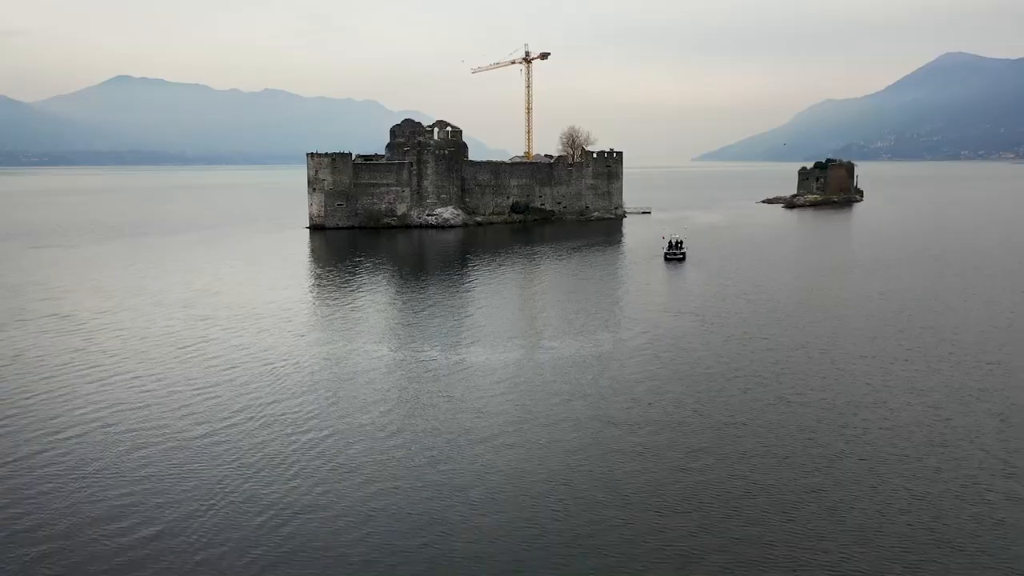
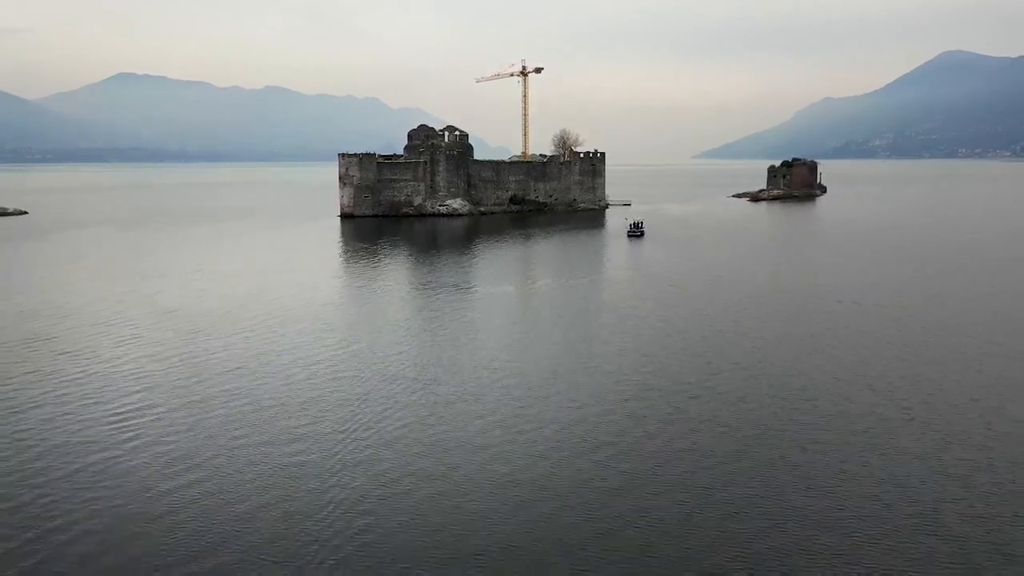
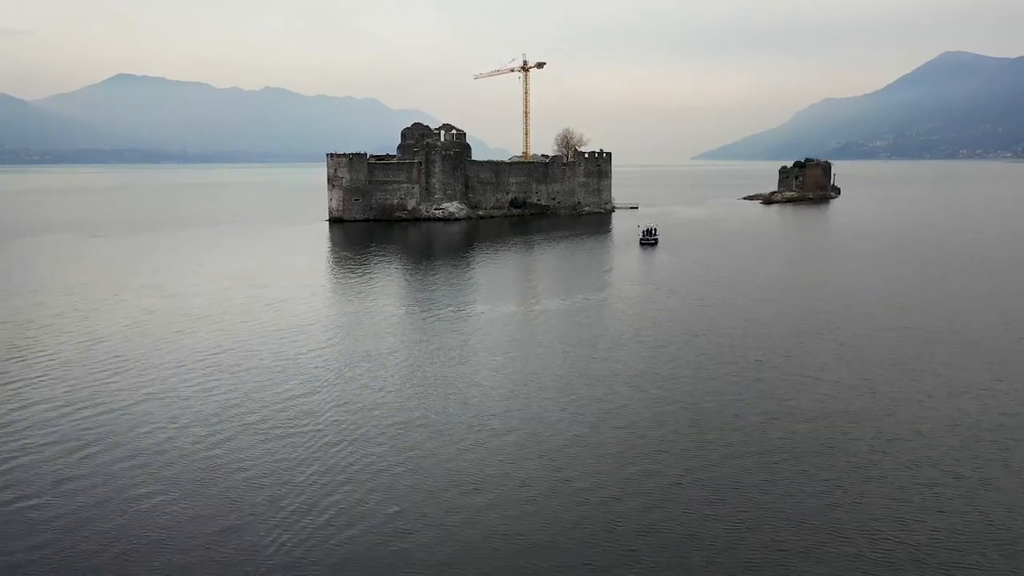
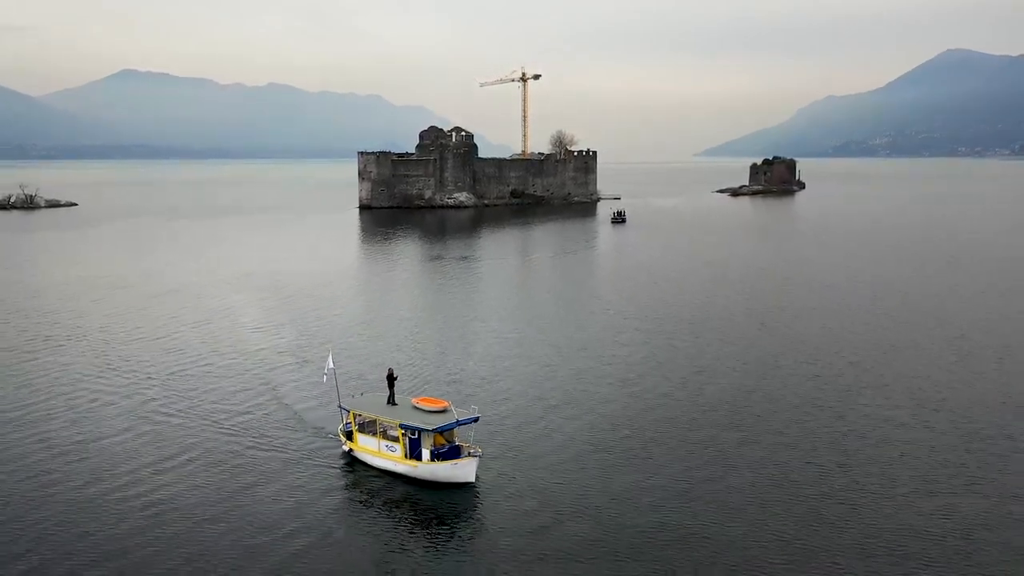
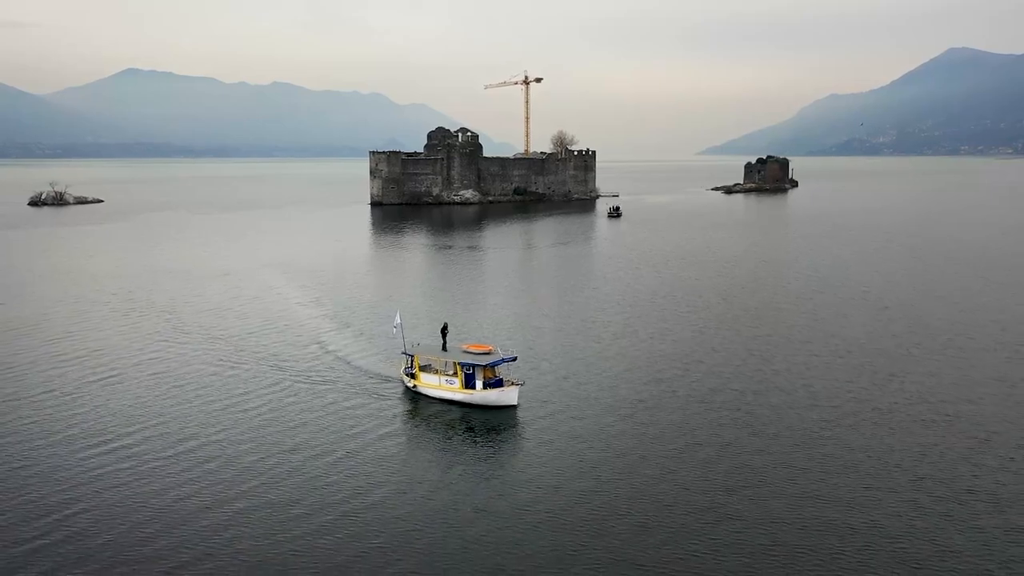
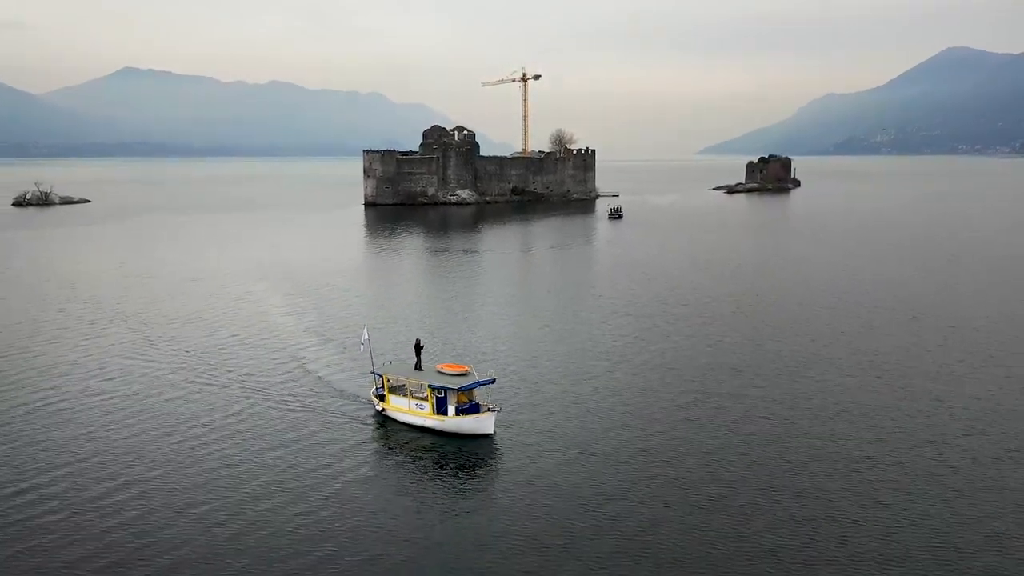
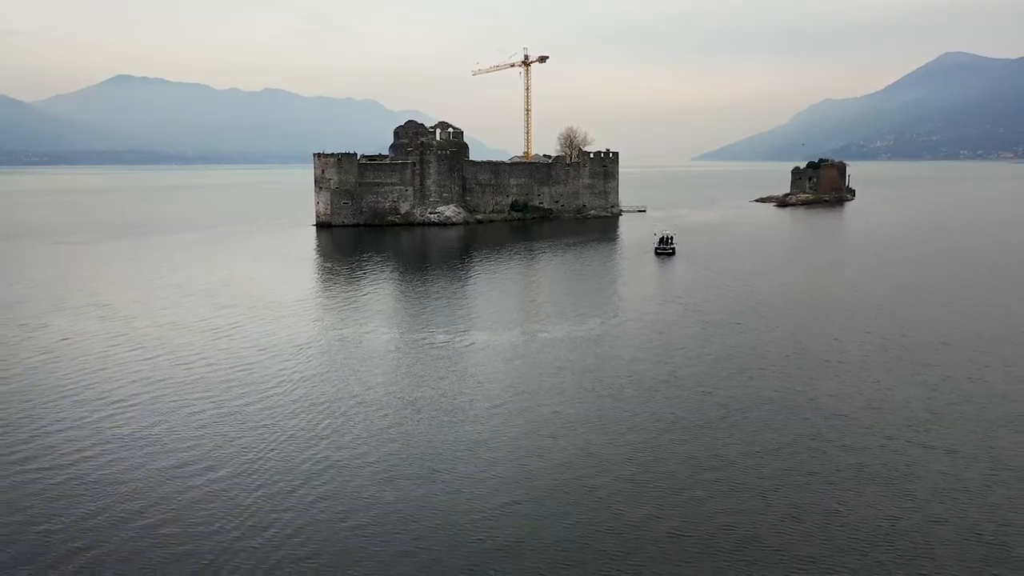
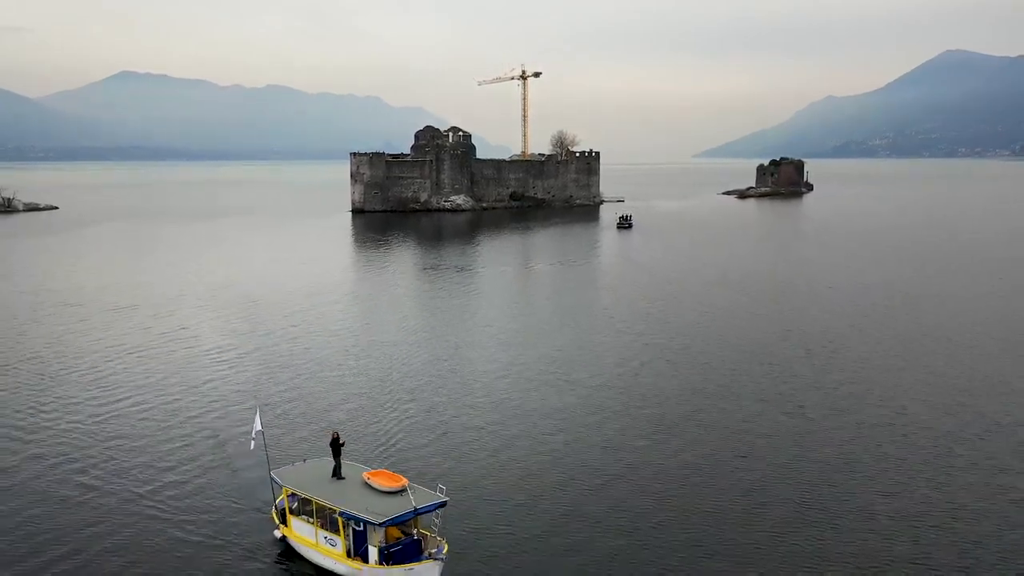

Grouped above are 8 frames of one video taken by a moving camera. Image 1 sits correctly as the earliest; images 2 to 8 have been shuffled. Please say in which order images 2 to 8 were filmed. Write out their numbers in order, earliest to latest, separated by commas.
7, 3, 2, 8, 4, 6, 5
